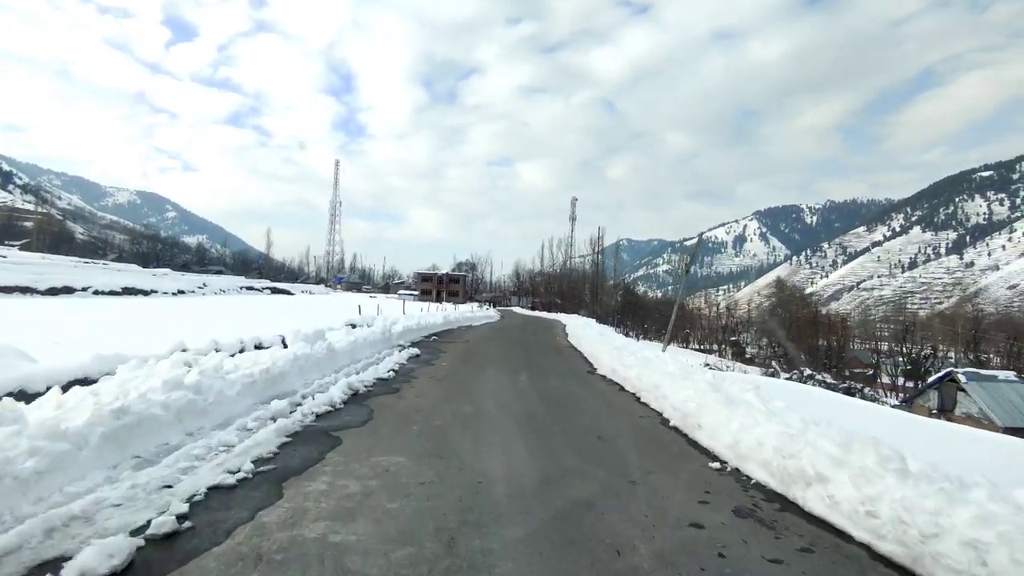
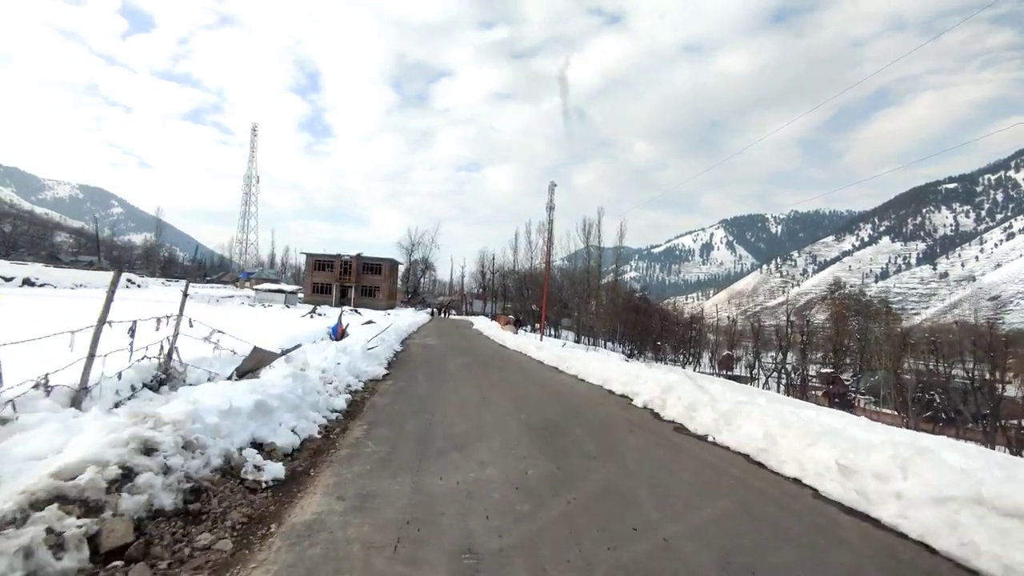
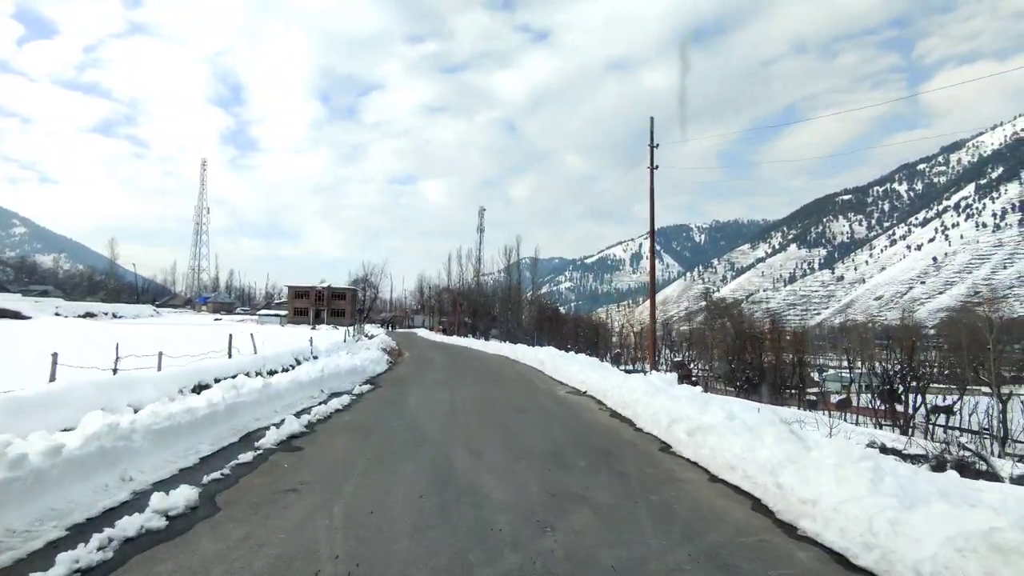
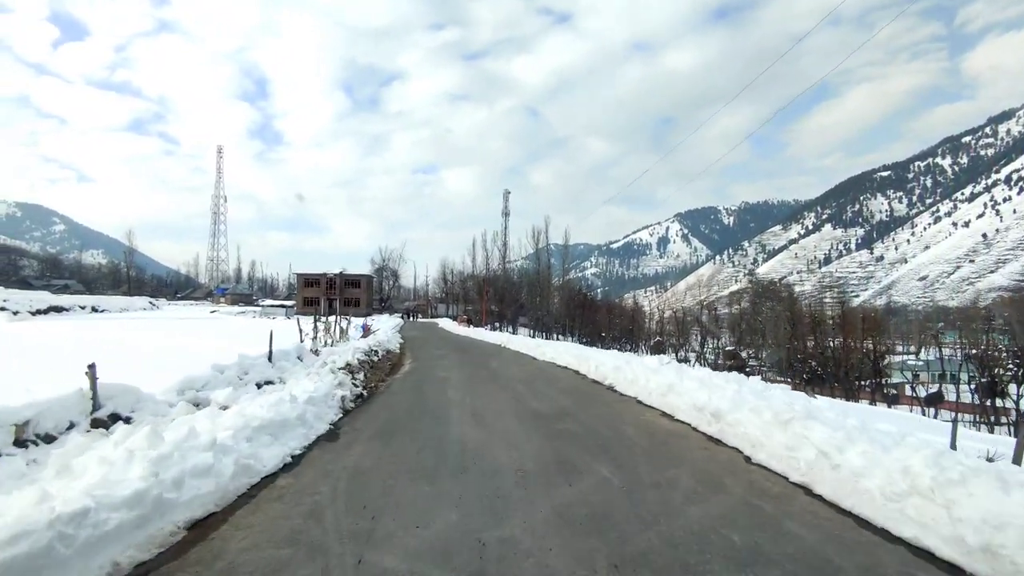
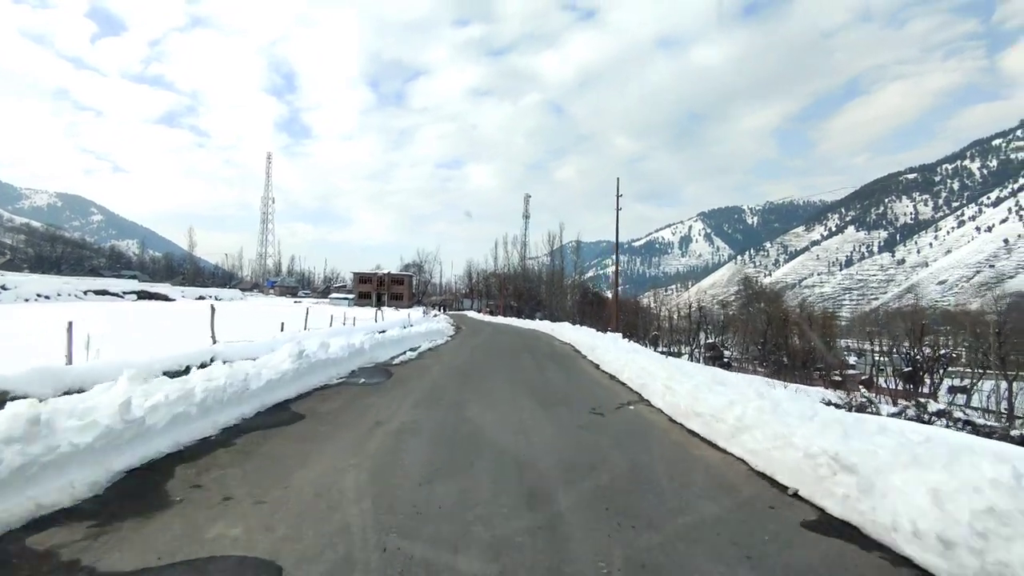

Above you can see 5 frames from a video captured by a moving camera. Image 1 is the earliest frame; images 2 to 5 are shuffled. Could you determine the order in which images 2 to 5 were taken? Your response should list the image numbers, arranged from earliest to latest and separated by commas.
5, 3, 4, 2
